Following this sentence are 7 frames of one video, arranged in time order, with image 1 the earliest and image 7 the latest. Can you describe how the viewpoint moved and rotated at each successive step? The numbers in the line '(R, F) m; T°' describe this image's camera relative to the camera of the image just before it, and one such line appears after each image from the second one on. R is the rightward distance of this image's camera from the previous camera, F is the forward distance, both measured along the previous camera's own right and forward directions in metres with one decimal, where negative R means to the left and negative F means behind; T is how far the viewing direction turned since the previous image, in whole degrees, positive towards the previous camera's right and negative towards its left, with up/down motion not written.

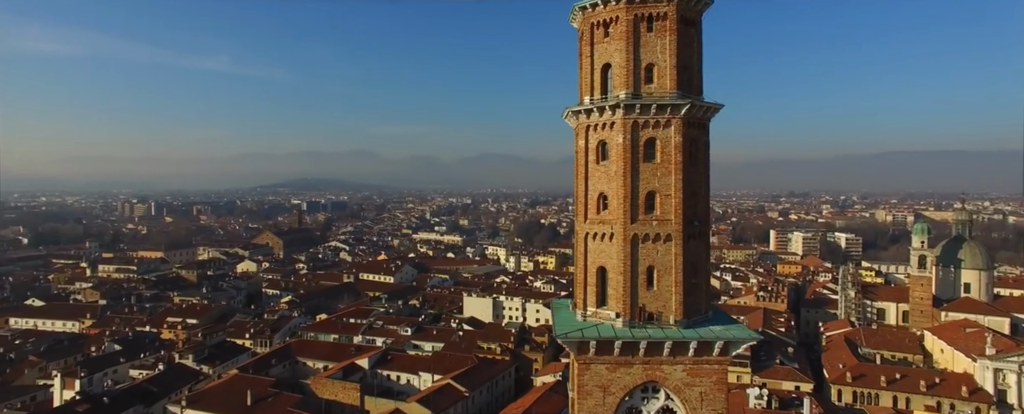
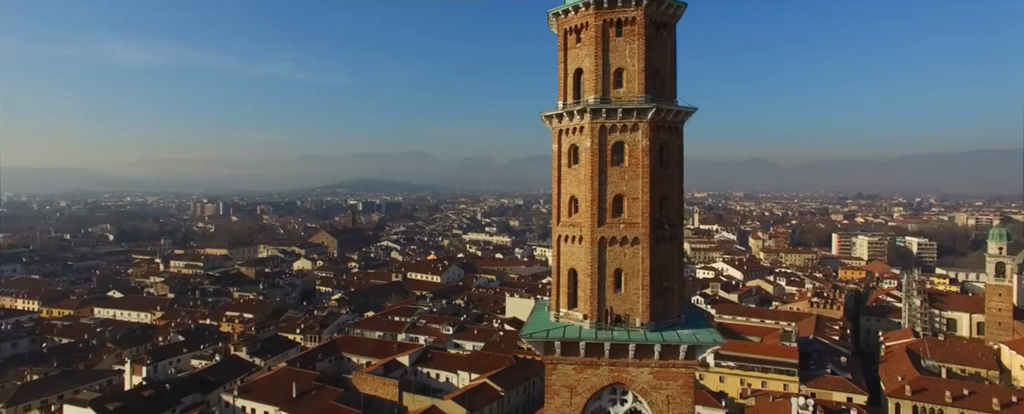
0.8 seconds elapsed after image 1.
(+1.1, -0.2) m; -5°
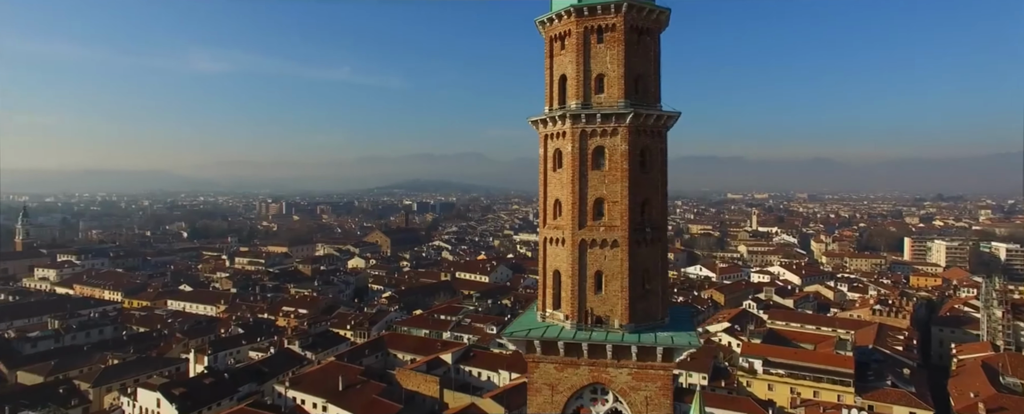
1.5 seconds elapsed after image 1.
(+1.0, -0.2) m; -5°
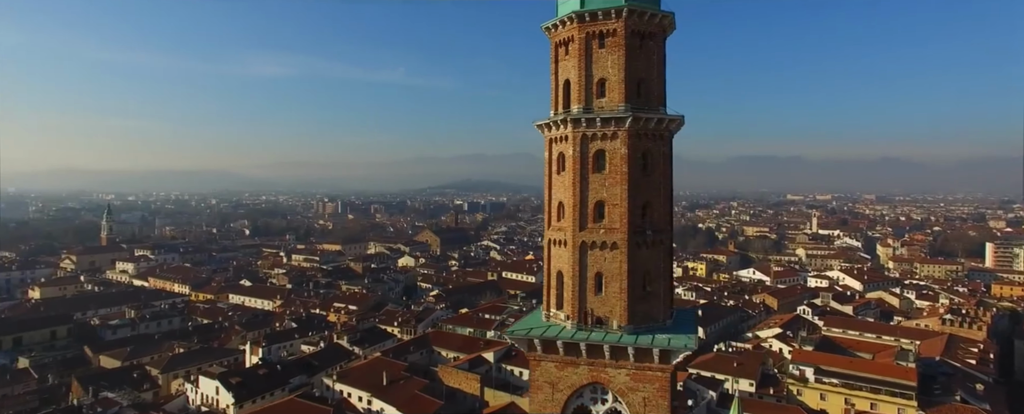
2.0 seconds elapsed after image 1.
(+0.7, -0.2) m; -5°
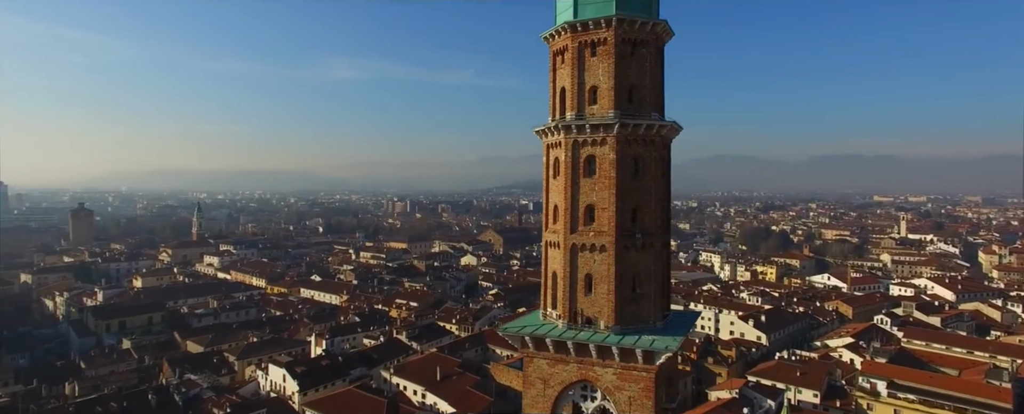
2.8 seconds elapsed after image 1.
(+1.0, -0.3) m; -7°
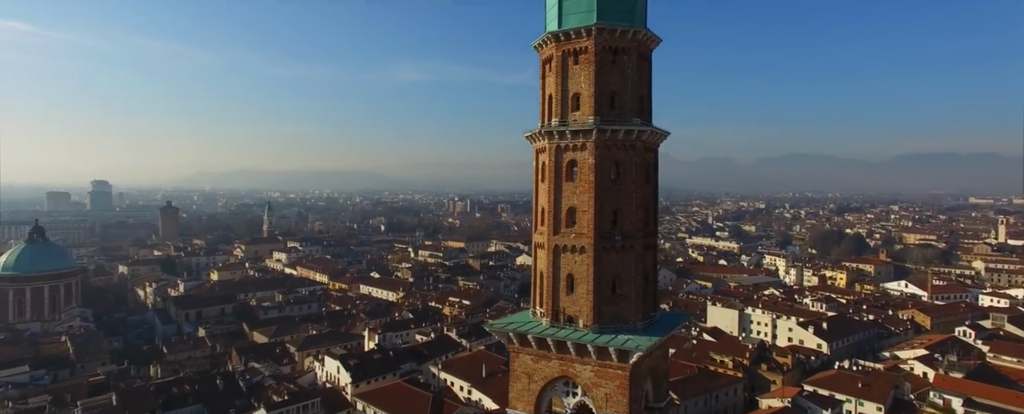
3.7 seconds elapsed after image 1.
(+1.1, -0.4) m; -6°
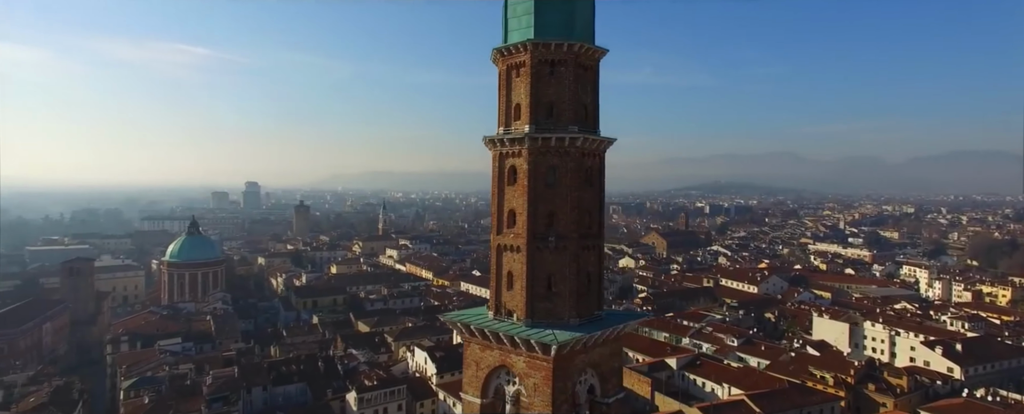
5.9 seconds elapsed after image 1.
(+2.7, -0.5) m; -12°
